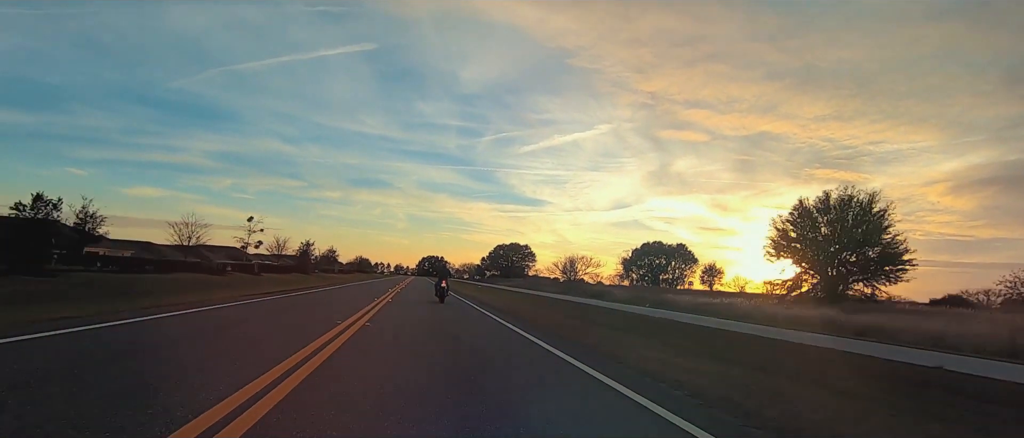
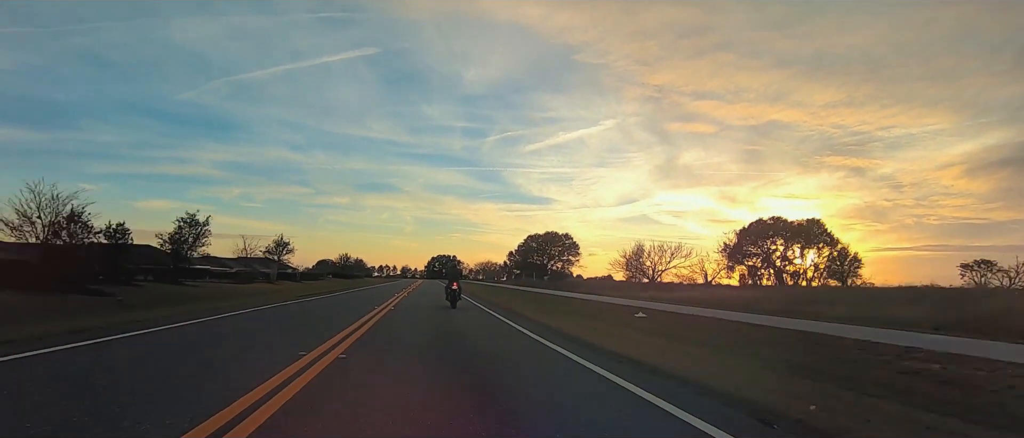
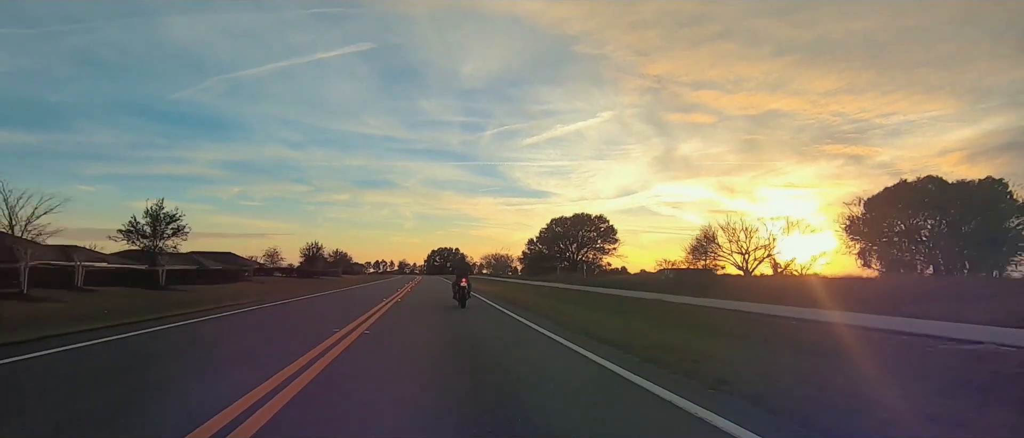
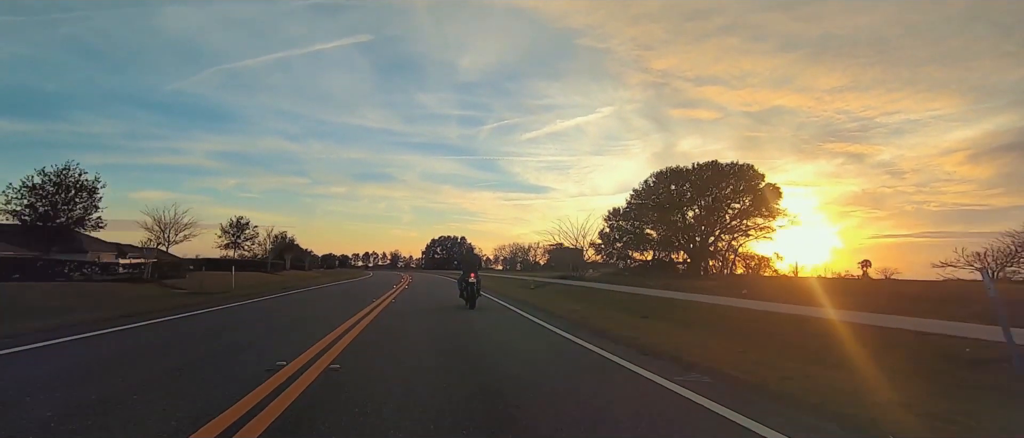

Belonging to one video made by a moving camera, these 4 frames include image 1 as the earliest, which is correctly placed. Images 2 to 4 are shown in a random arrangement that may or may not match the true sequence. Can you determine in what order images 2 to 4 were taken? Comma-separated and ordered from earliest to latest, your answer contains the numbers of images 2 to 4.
2, 3, 4
